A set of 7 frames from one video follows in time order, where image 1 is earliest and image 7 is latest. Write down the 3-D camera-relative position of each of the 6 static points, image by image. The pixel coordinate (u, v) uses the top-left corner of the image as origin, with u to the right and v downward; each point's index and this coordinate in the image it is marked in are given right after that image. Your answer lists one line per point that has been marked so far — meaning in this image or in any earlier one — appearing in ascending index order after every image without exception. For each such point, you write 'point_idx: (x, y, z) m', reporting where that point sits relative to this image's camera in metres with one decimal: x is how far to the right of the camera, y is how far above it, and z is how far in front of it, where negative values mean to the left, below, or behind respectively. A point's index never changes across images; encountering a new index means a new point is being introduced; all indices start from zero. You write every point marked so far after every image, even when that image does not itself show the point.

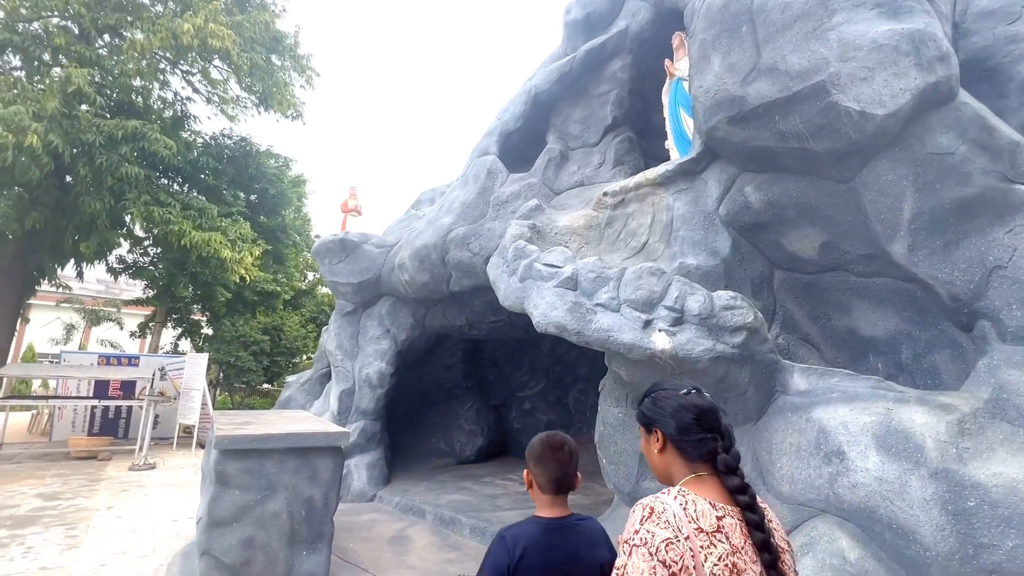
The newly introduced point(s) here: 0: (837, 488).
0: (+1.5, -0.9, +2.2) m
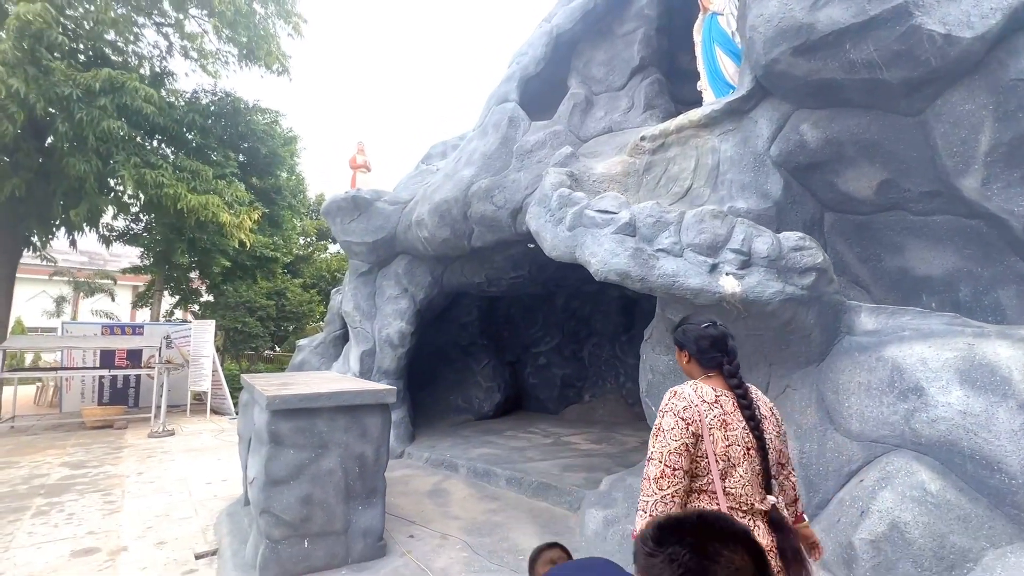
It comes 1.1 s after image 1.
0: (+1.9, -0.6, +2.2) m
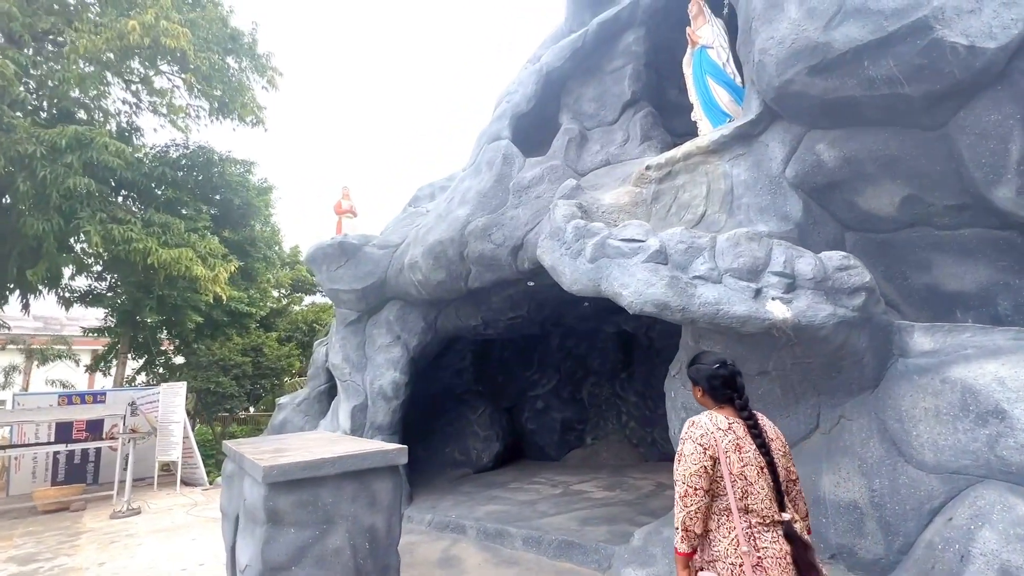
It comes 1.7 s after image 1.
0: (+2.1, -0.7, +2.0) m
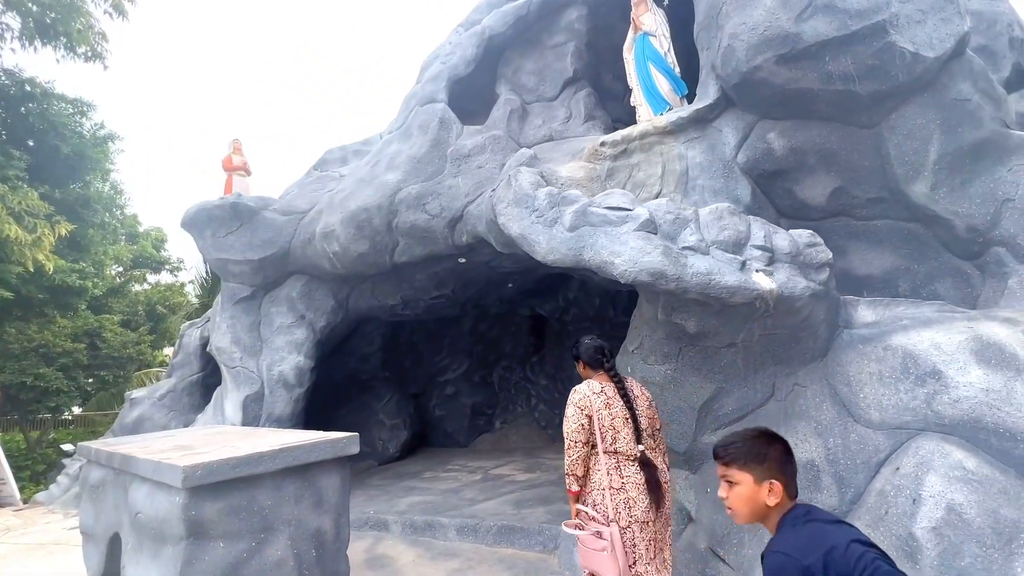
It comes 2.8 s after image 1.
0: (+2.1, -0.6, +2.3) m
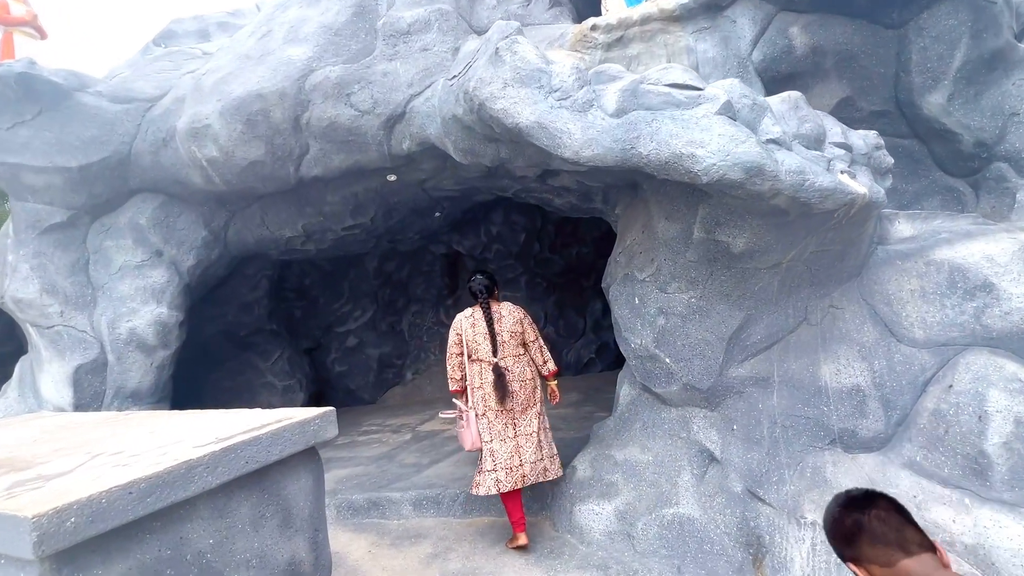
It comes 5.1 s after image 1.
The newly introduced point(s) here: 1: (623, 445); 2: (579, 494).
0: (+2.3, -0.1, +2.3) m
1: (+0.7, -1.0, +3.0) m
2: (+0.4, -1.3, +2.9) m
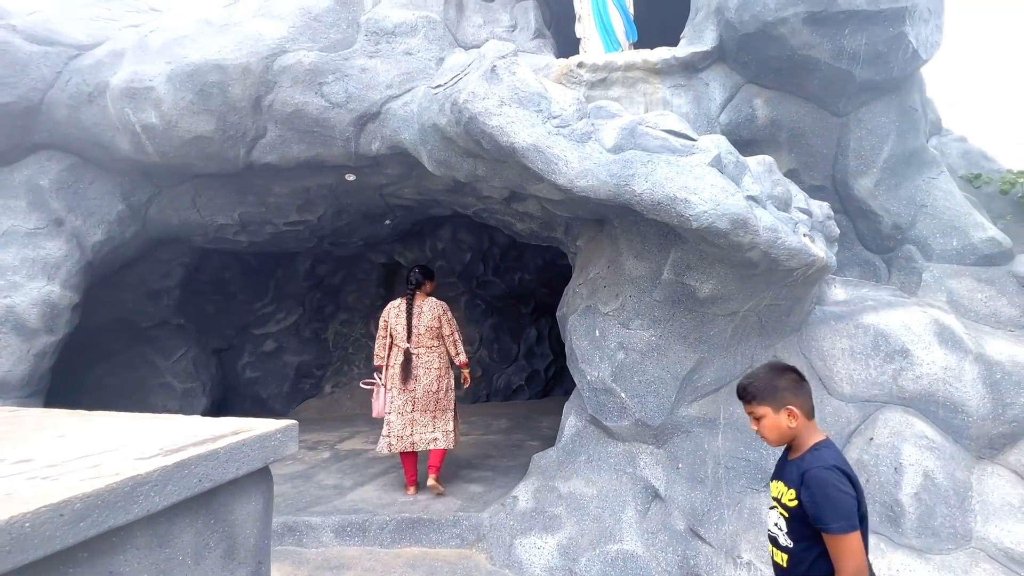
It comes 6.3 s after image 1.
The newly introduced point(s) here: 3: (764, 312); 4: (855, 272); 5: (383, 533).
0: (+2.1, -0.5, +2.5) m
1: (+0.3, -1.2, +3.0) m
2: (+0.1, -1.4, +2.8) m
3: (+1.4, -0.1, +2.6) m
4: (+2.4, +0.1, +3.3) m
5: (-0.8, -1.6, +3.0) m
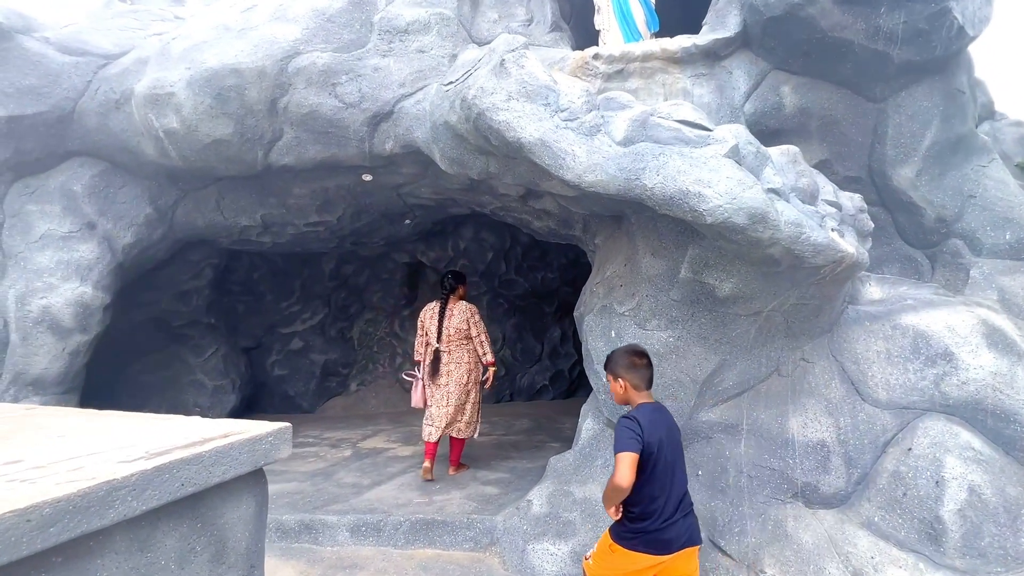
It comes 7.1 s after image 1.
0: (+2.1, -0.5, +2.3) m
1: (+0.4, -1.2, +2.9) m
2: (+0.1, -1.4, +2.8) m
3: (+1.4, -0.1, +2.4) m
4: (+2.5, +0.1, +3.1) m
5: (-0.7, -1.6, +3.0) m
